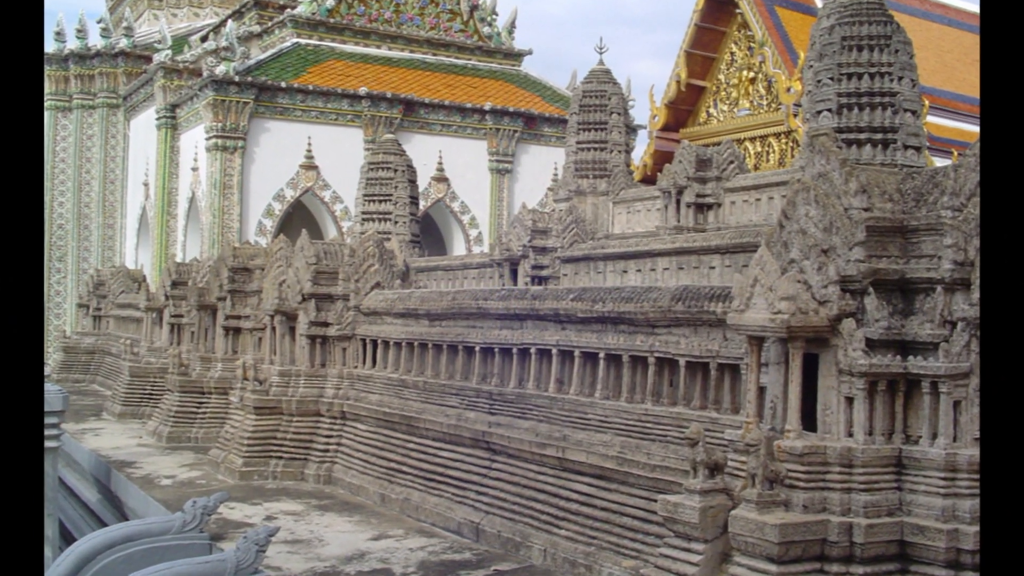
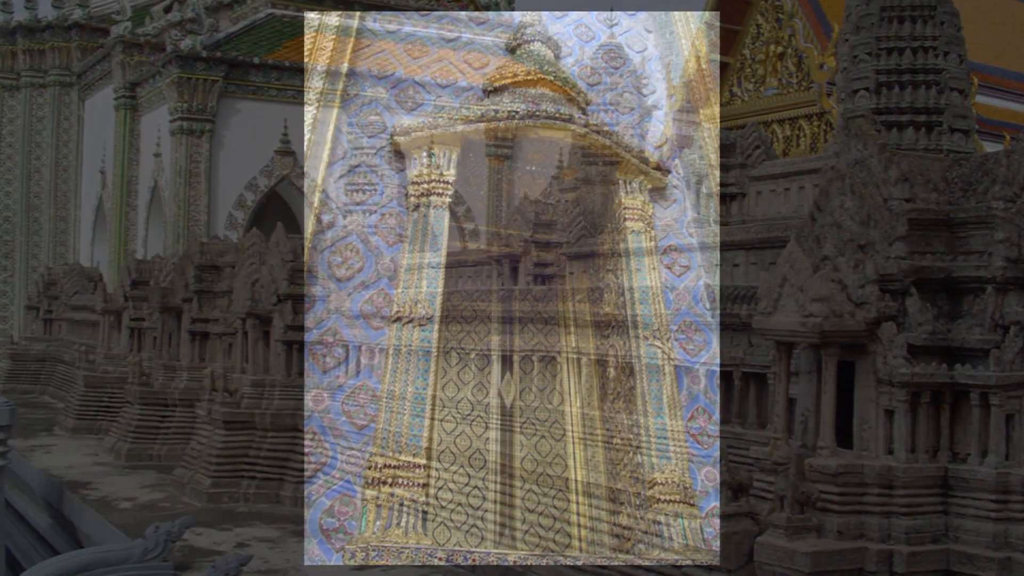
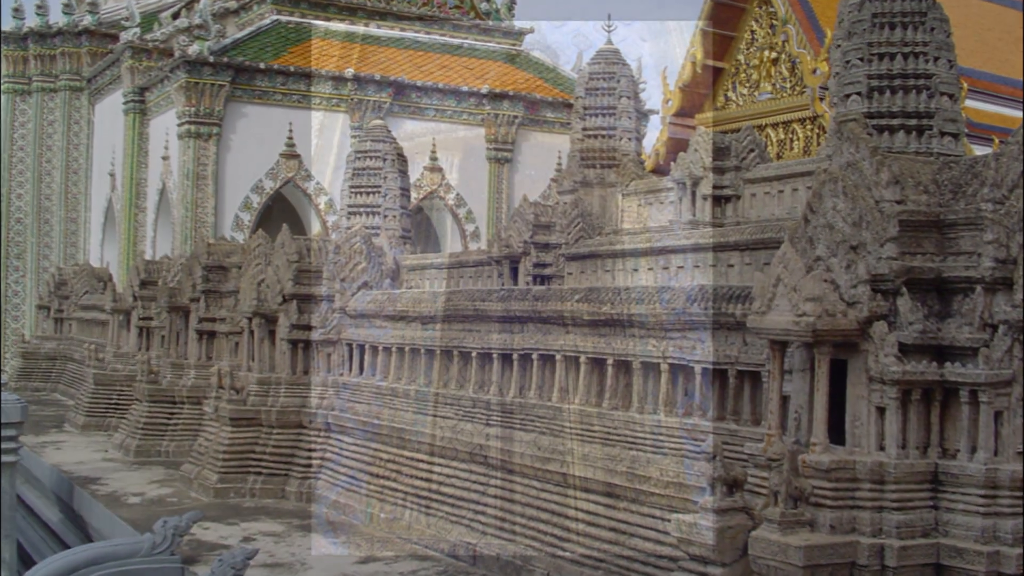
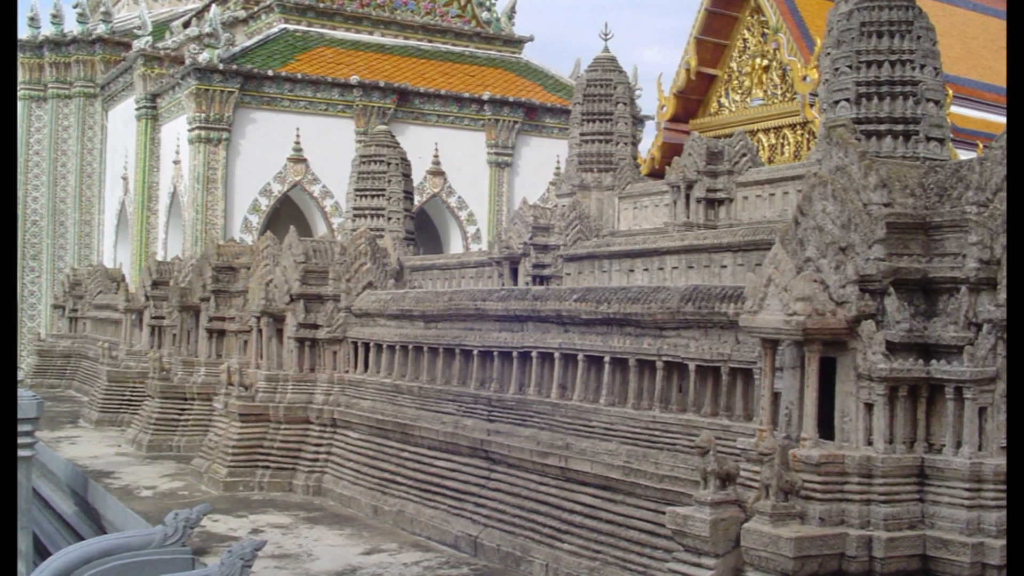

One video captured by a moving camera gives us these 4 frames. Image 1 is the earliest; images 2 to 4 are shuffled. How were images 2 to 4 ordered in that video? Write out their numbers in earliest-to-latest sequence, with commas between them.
4, 3, 2
